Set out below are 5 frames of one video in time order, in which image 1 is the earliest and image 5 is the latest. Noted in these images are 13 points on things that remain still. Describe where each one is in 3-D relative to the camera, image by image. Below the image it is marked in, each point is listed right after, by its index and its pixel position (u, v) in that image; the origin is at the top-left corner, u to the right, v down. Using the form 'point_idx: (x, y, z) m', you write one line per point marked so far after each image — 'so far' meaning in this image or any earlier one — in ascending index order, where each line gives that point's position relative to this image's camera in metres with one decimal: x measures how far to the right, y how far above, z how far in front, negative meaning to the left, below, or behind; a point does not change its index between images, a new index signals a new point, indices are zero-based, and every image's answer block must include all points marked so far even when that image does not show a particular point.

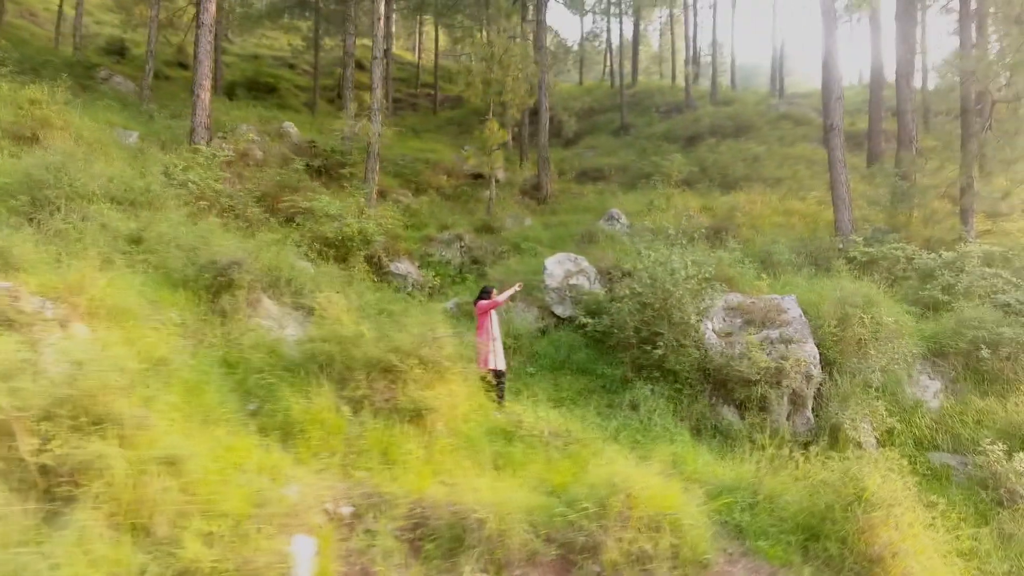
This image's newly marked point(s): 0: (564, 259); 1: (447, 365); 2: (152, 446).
0: (+0.8, +0.5, +10.3) m
1: (-0.5, -0.6, +5.3) m
2: (-2.0, -0.9, +3.5) m
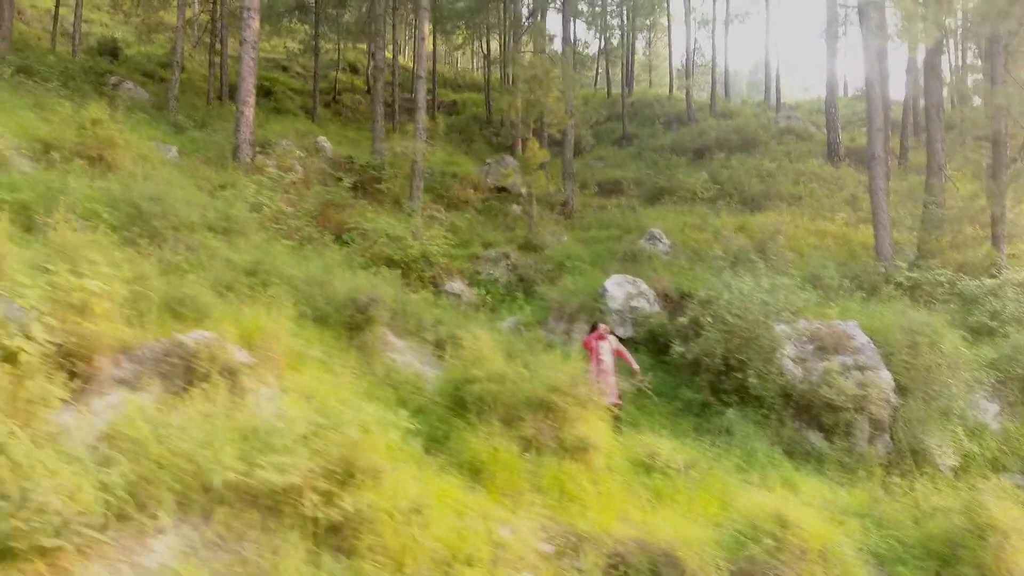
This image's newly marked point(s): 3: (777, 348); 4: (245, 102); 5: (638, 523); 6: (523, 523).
0: (+1.9, +0.1, +10.7) m
1: (+0.7, -1.0, +5.6) m
2: (-0.7, -1.2, +3.7) m
3: (+3.4, -0.8, +8.0) m
4: (-5.6, +3.8, +13.1) m
5: (+0.9, -1.7, +4.6) m
6: (+0.1, -1.6, +4.2) m
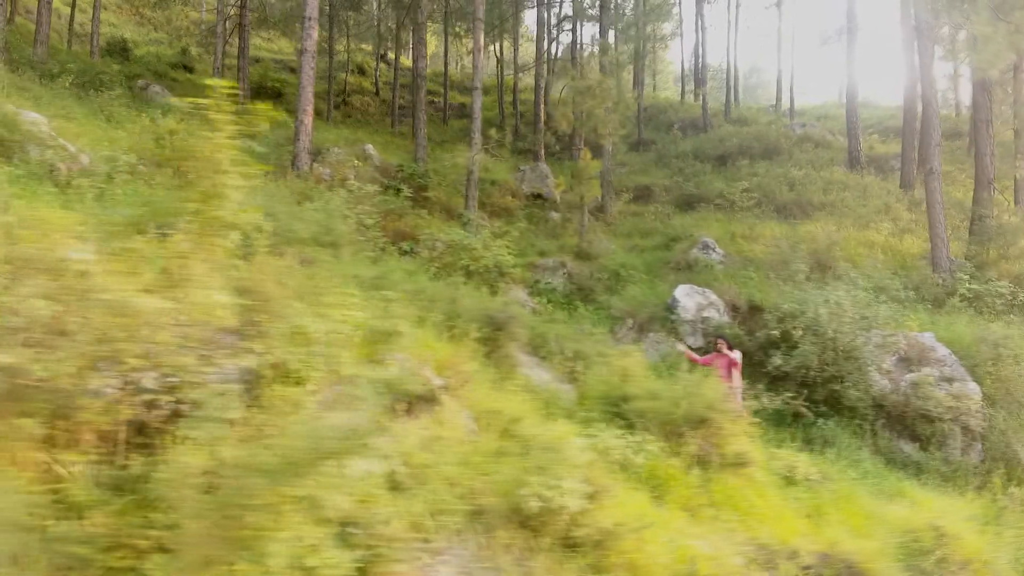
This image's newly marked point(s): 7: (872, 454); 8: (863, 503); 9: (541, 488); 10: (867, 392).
0: (+3.1, -0.1, +10.9) m
1: (+2.1, -1.2, +5.8) m
2: (+0.7, -1.4, +3.9) m
3: (+4.7, -1.0, +8.3) m
4: (-4.3, +3.7, +13.2) m
5: (+2.3, -1.9, +4.8) m
6: (+1.4, -1.7, +4.4) m
7: (+4.3, -2.0, +7.5) m
8: (+3.1, -1.9, +5.6) m
9: (+0.2, -1.1, +3.6) m
10: (+4.5, -1.3, +8.1) m
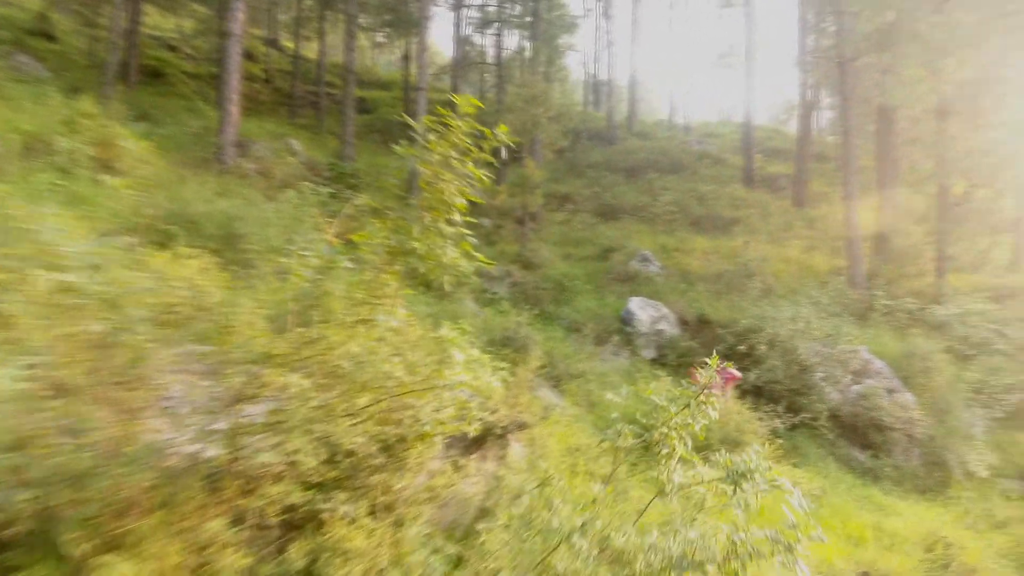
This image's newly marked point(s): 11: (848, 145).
0: (+2.4, -0.3, +11.1) m
1: (+2.3, -1.4, +5.9) m
2: (+1.3, -1.6, +3.8) m
3: (+4.4, -1.2, +8.9) m
4: (-5.3, +3.6, +12.0) m
5: (+2.6, -2.1, +4.9) m
6: (+1.9, -1.9, +4.4) m
7: (+4.1, -2.2, +8.0) m
8: (+3.3, -2.2, +6.0) m
9: (+0.8, -1.3, +3.4) m
10: (+4.3, -1.6, +8.6) m
11: (+7.2, +3.1, +13.7) m
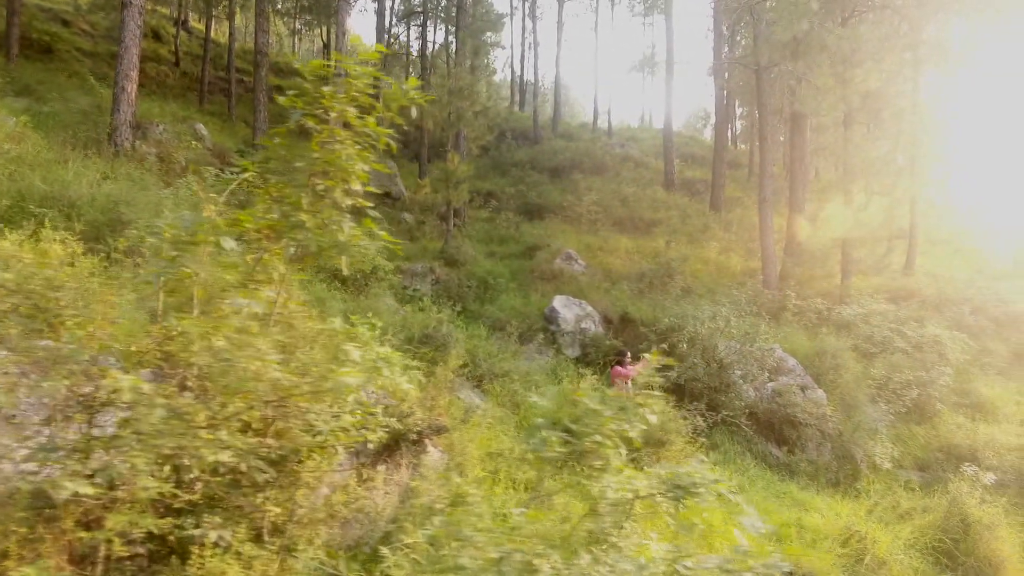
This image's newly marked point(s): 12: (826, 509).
0: (+1.0, -0.3, +11.0) m
1: (+1.5, -1.4, +5.9) m
2: (+0.8, -1.6, +3.6) m
3: (+3.3, -1.2, +9.0) m
4: (-6.7, +3.7, +11.0) m
5: (+2.0, -2.1, +4.9) m
6: (+1.3, -1.9, +4.3) m
7: (+3.1, -2.2, +8.1) m
8: (+2.6, -2.1, +6.0) m
9: (+0.4, -1.3, +3.2) m
10: (+3.2, -1.6, +8.7) m
11: (+5.5, +3.1, +14.1) m
12: (+3.2, -2.3, +6.4) m
